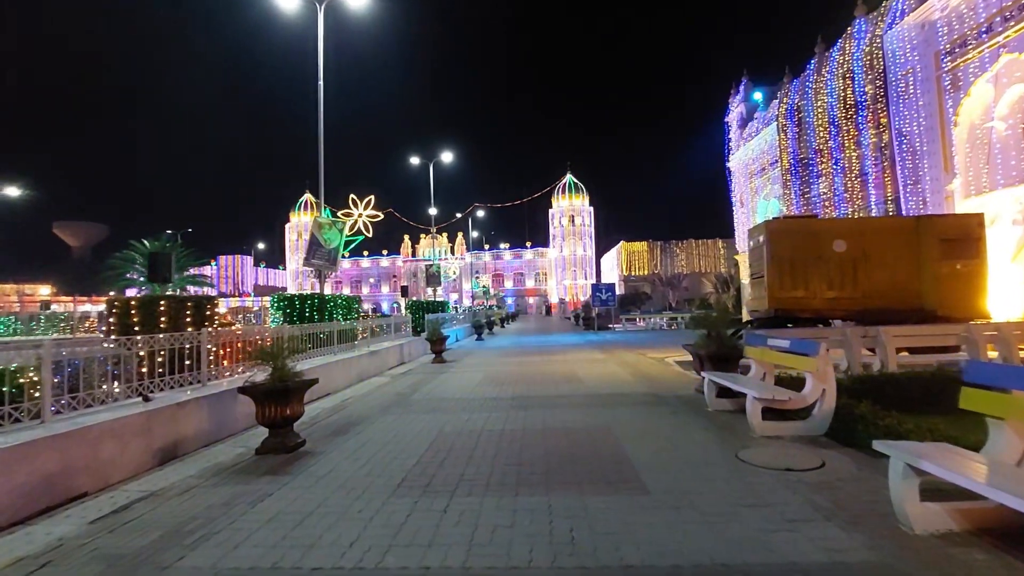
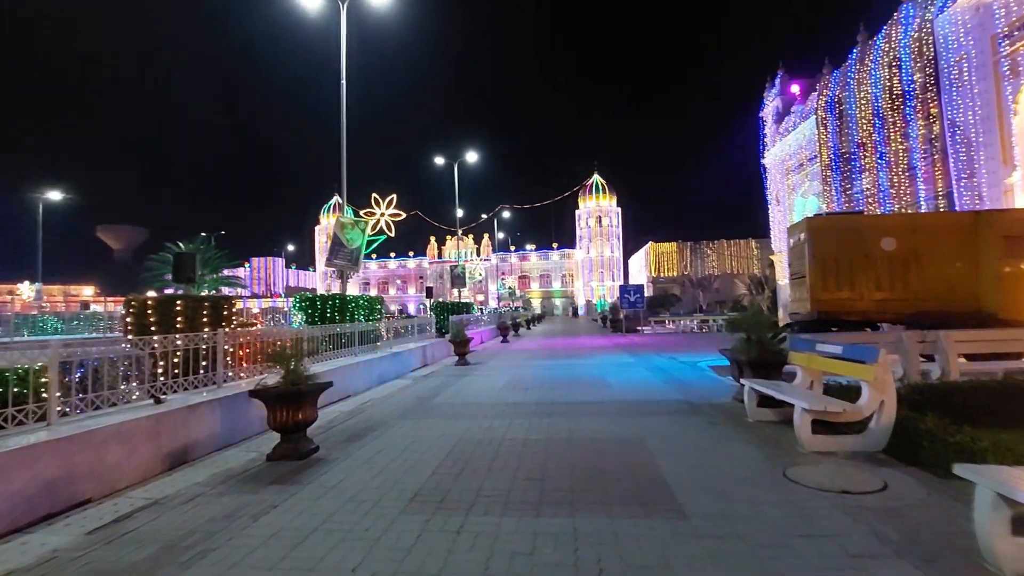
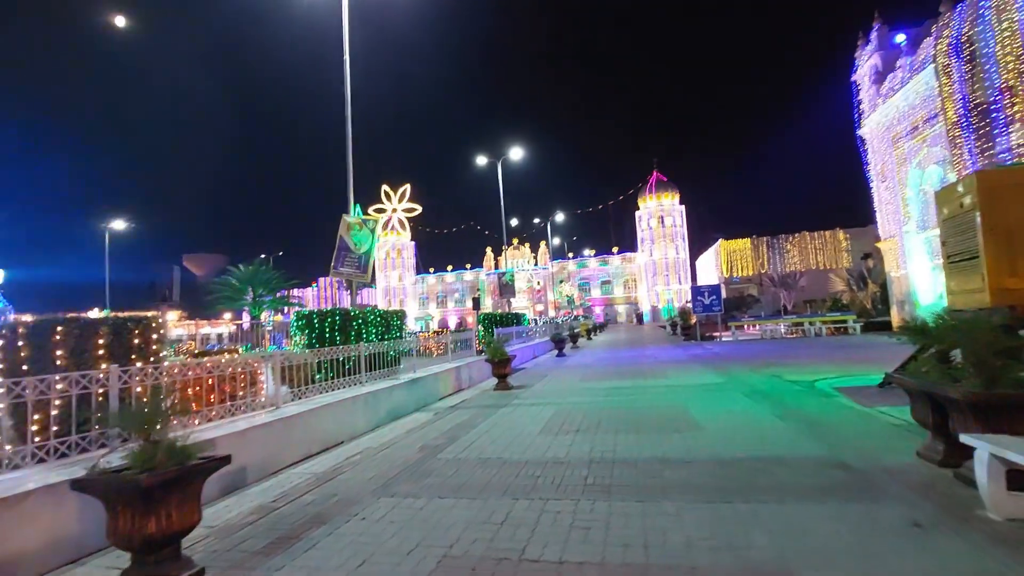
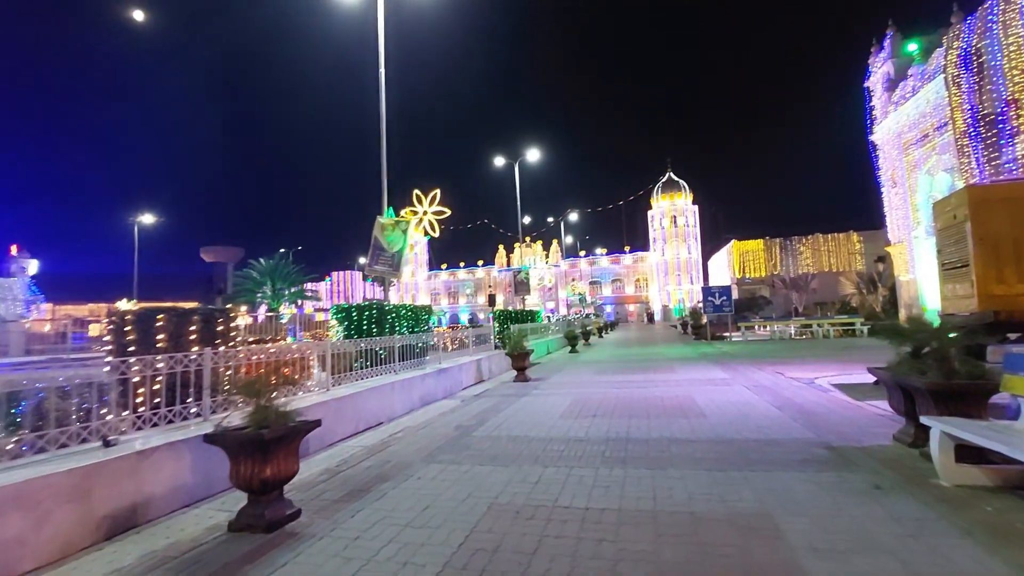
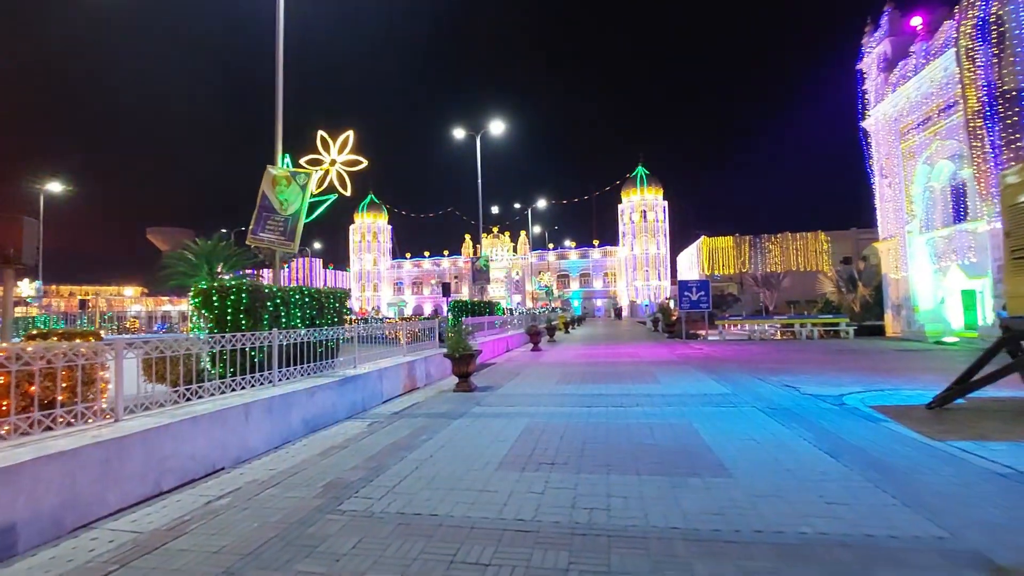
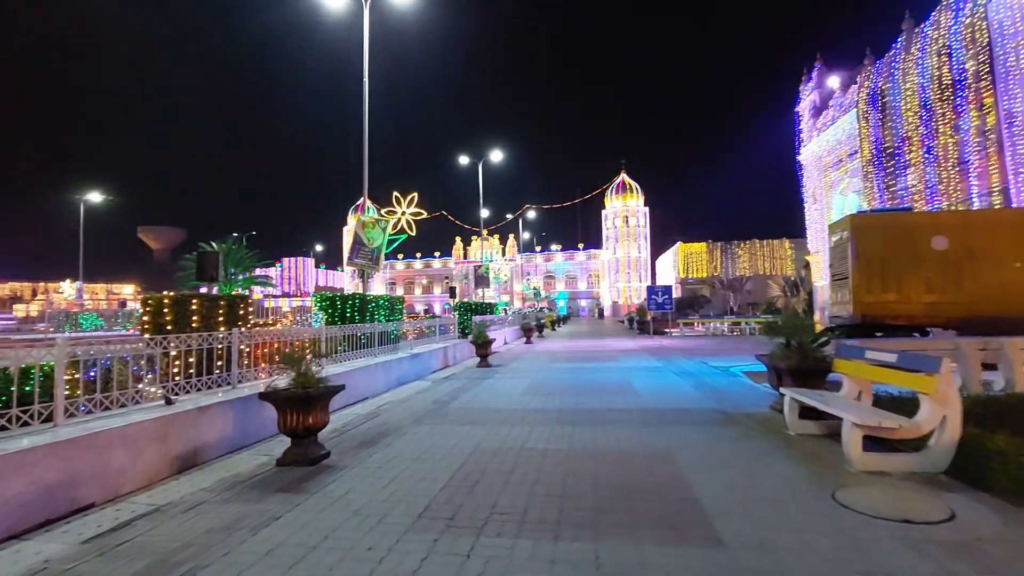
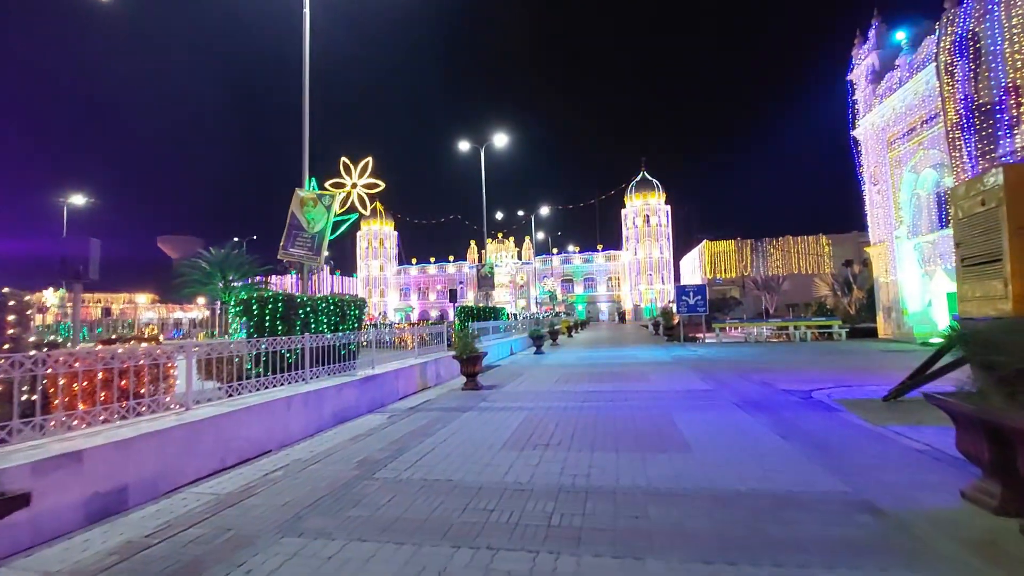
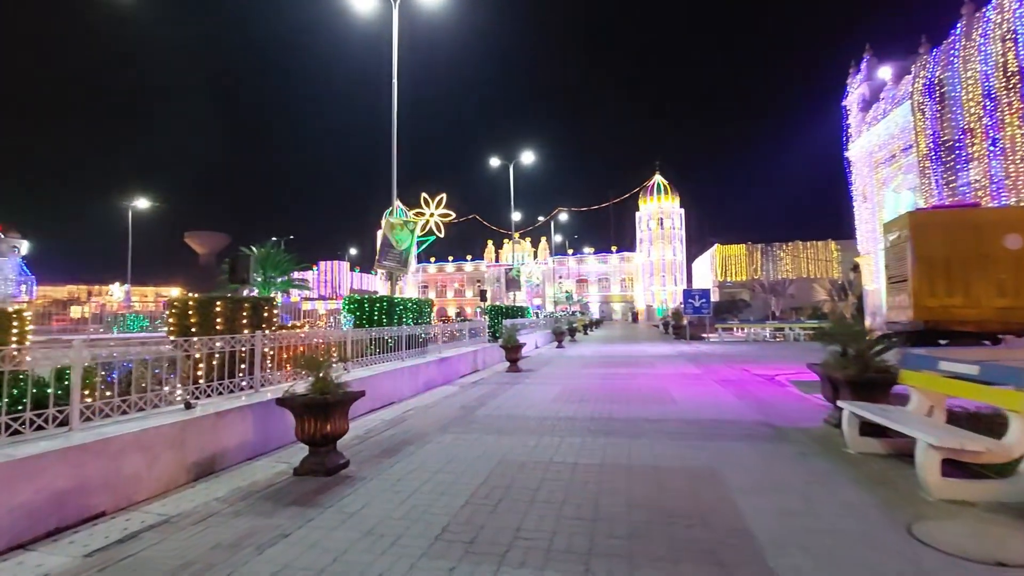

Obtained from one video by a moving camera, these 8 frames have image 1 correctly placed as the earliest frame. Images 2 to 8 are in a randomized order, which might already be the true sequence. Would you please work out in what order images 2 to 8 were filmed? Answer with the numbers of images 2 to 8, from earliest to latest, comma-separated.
2, 6, 8, 4, 3, 7, 5
